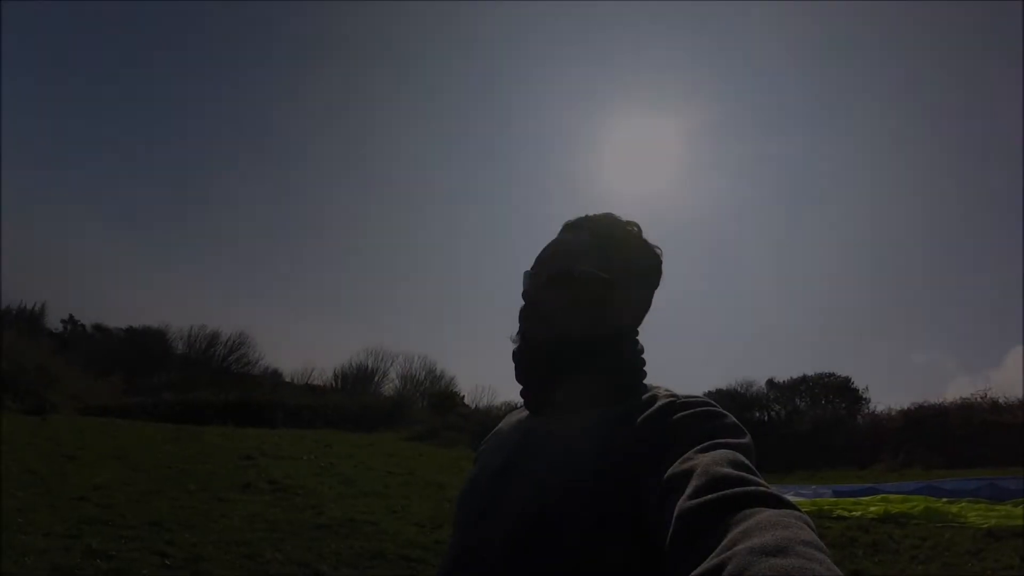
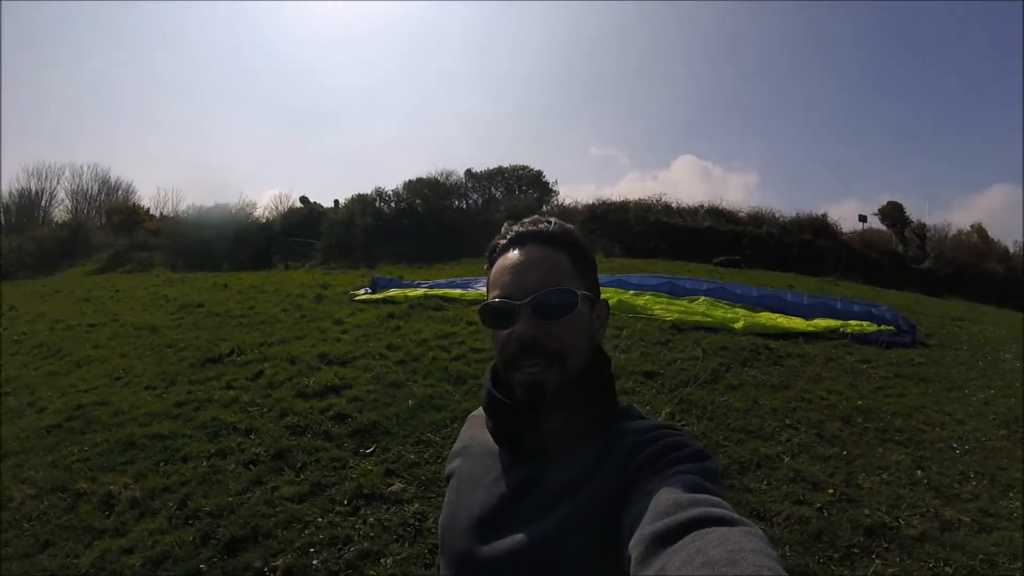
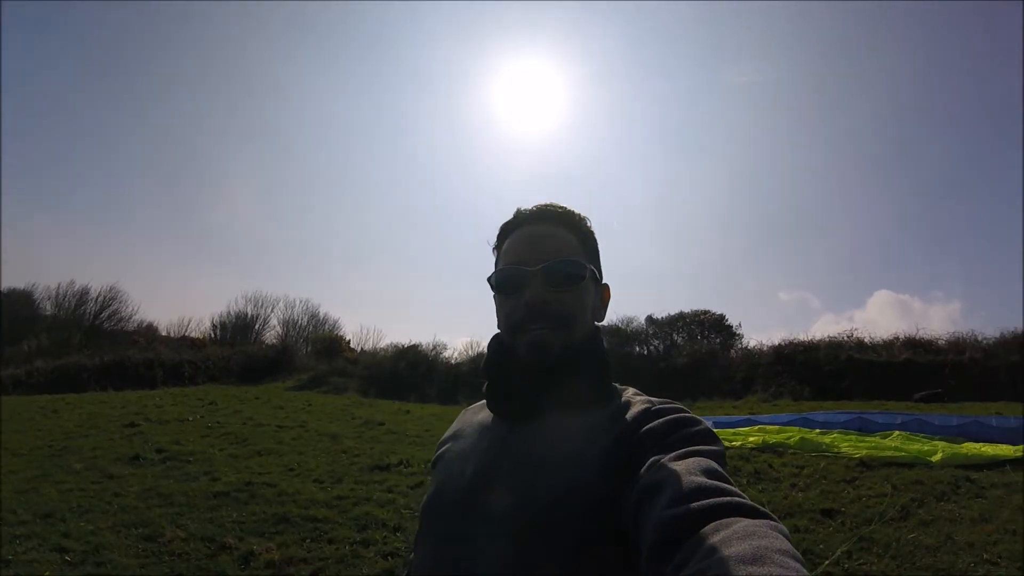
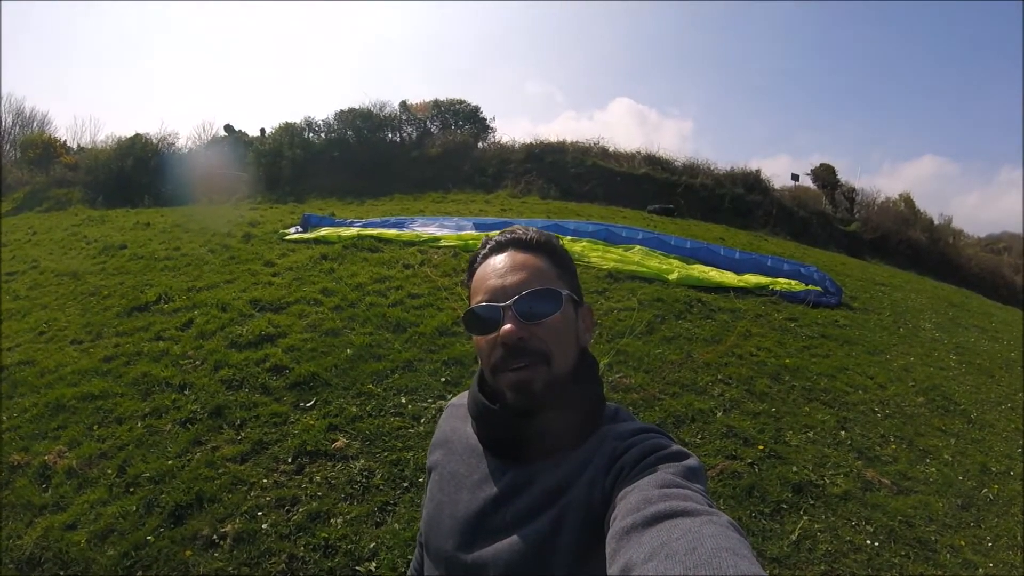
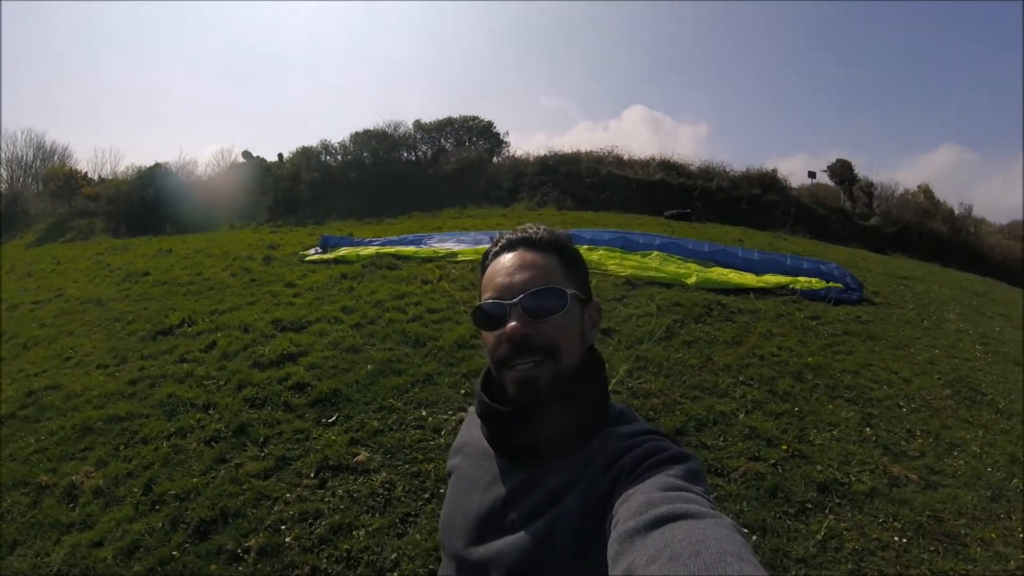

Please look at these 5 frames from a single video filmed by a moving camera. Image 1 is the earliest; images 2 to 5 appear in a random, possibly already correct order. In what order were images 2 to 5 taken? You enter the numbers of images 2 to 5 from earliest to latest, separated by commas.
3, 2, 5, 4
